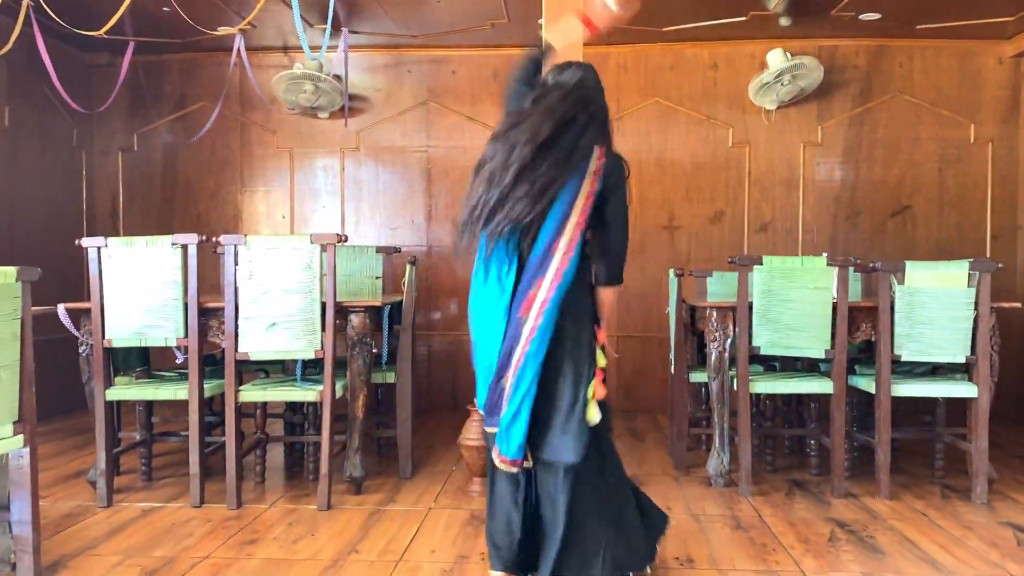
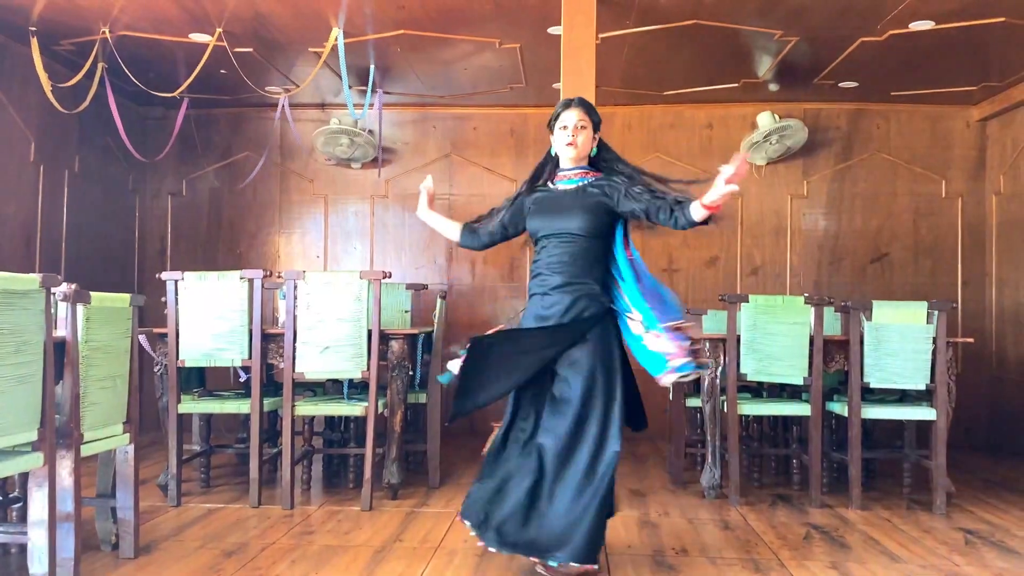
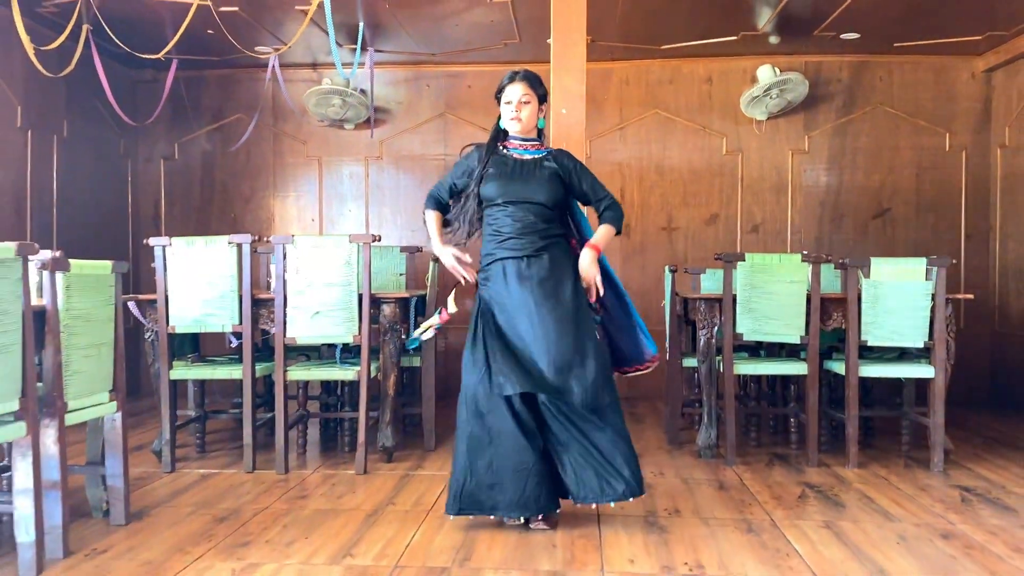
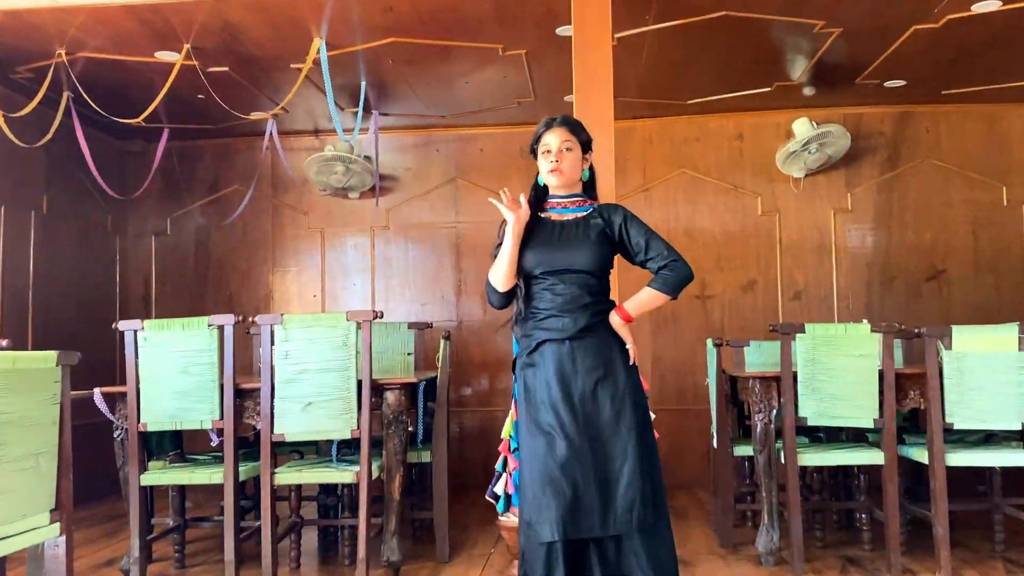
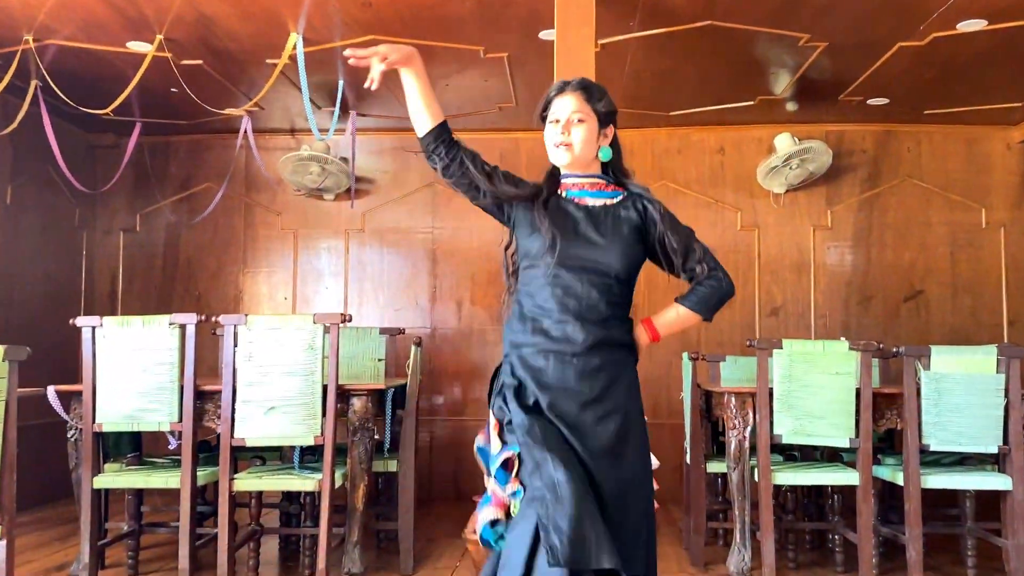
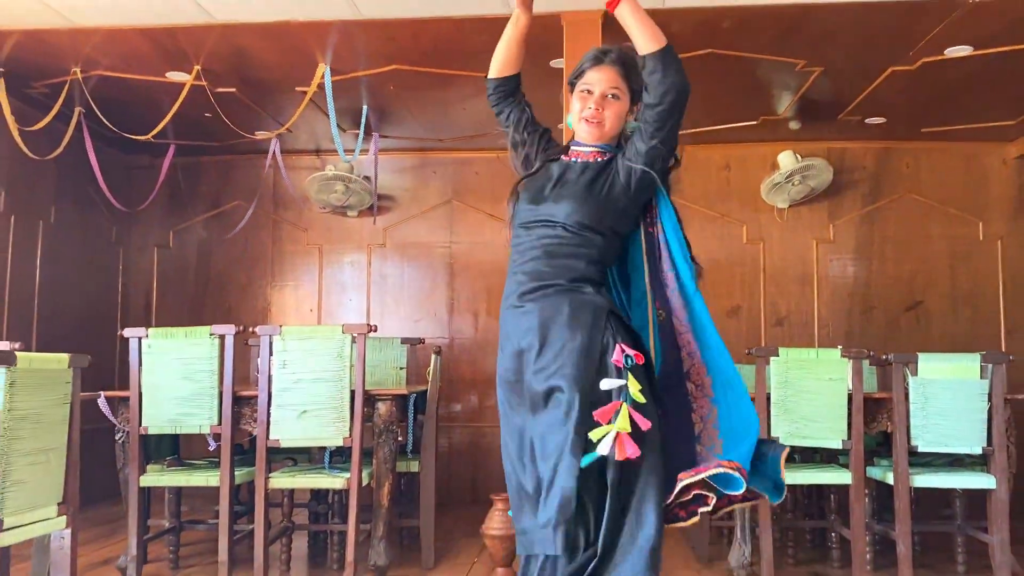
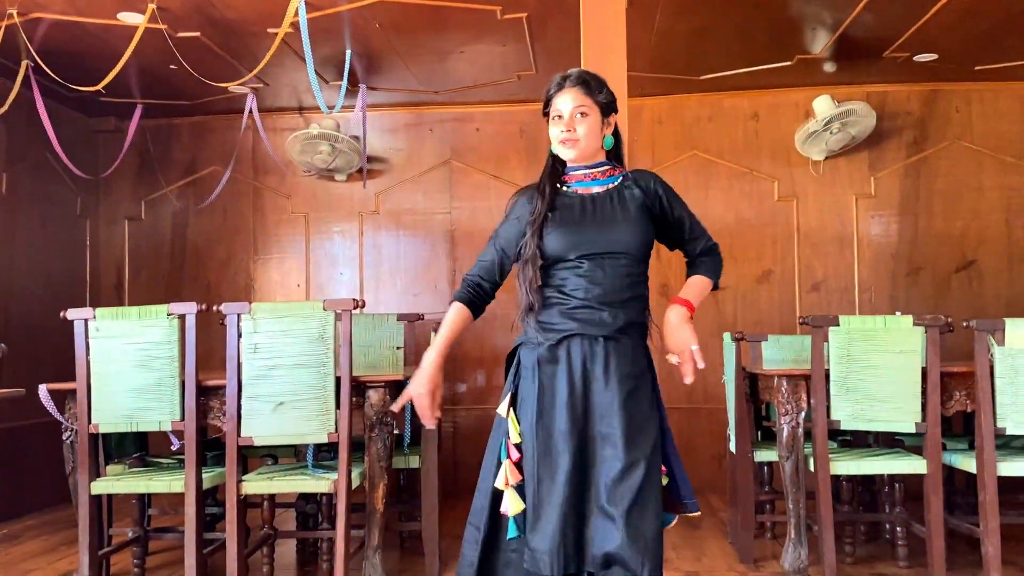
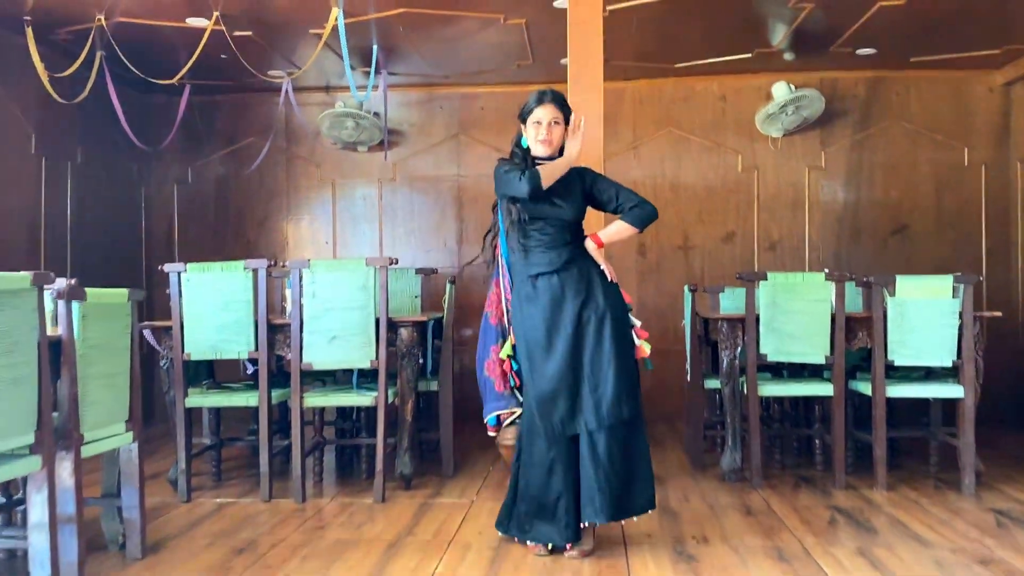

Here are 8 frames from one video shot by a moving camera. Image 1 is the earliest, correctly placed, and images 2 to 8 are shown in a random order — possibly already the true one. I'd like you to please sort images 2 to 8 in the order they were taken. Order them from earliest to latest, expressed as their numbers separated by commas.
3, 8, 4, 7, 2, 5, 6
